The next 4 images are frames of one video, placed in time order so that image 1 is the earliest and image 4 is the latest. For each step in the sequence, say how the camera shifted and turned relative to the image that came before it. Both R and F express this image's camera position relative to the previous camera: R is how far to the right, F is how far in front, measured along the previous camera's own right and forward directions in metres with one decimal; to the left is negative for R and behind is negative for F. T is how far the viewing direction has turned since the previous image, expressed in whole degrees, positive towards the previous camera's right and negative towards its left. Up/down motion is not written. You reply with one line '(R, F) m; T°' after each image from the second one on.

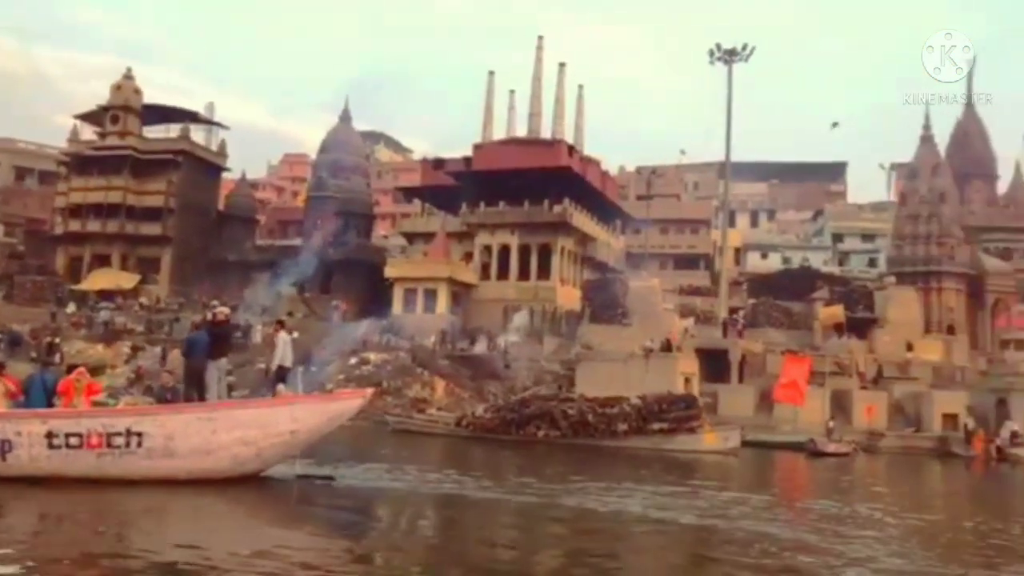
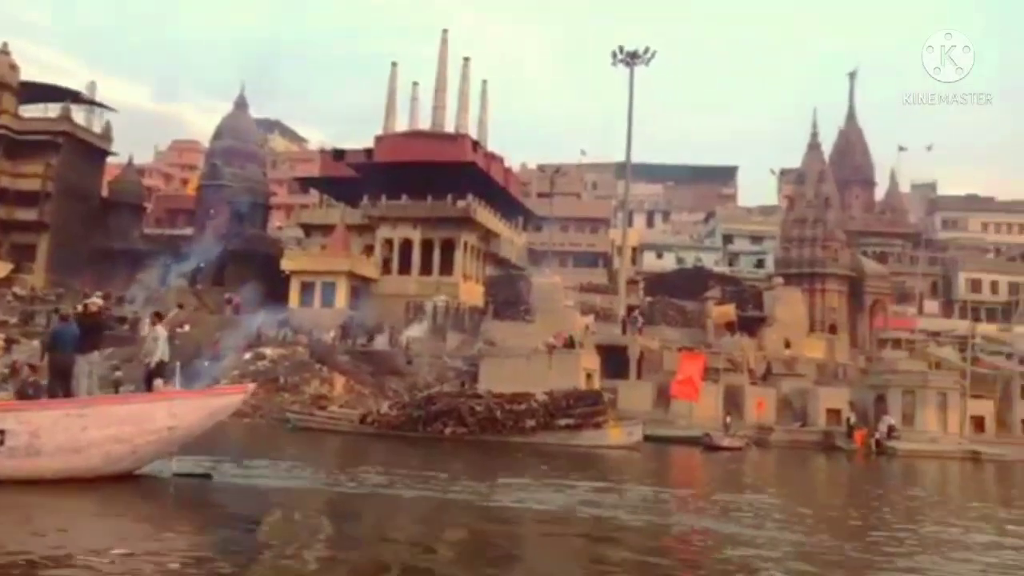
(-0.3, +0.2) m; +7°
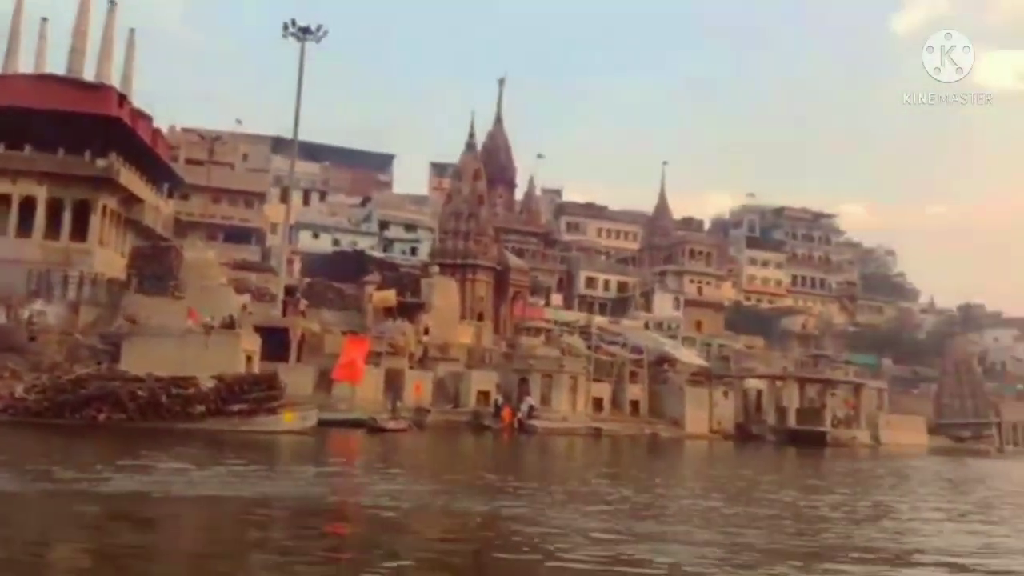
(-1.2, +0.1) m; +24°
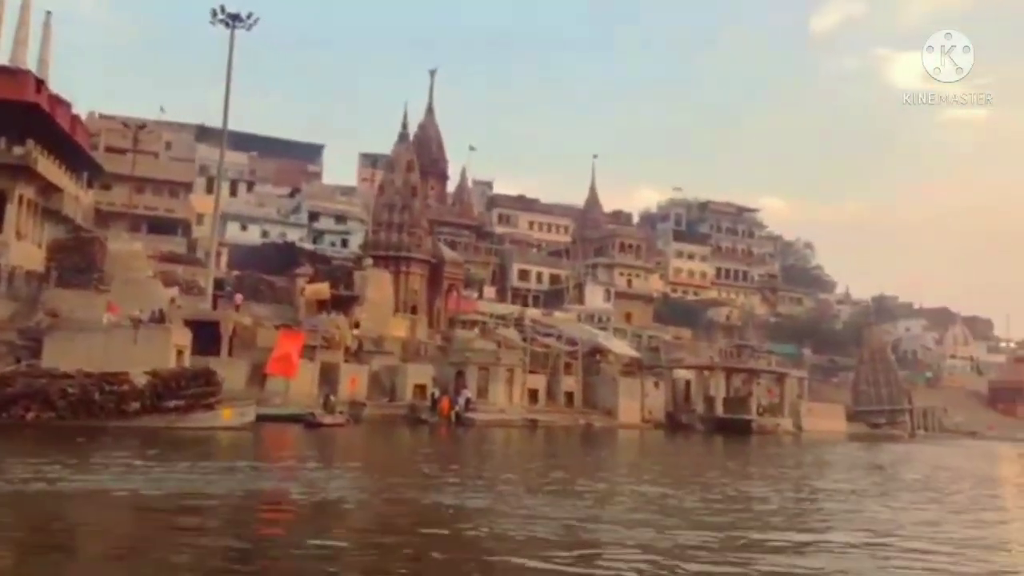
(-0.4, -0.1) m; +5°
